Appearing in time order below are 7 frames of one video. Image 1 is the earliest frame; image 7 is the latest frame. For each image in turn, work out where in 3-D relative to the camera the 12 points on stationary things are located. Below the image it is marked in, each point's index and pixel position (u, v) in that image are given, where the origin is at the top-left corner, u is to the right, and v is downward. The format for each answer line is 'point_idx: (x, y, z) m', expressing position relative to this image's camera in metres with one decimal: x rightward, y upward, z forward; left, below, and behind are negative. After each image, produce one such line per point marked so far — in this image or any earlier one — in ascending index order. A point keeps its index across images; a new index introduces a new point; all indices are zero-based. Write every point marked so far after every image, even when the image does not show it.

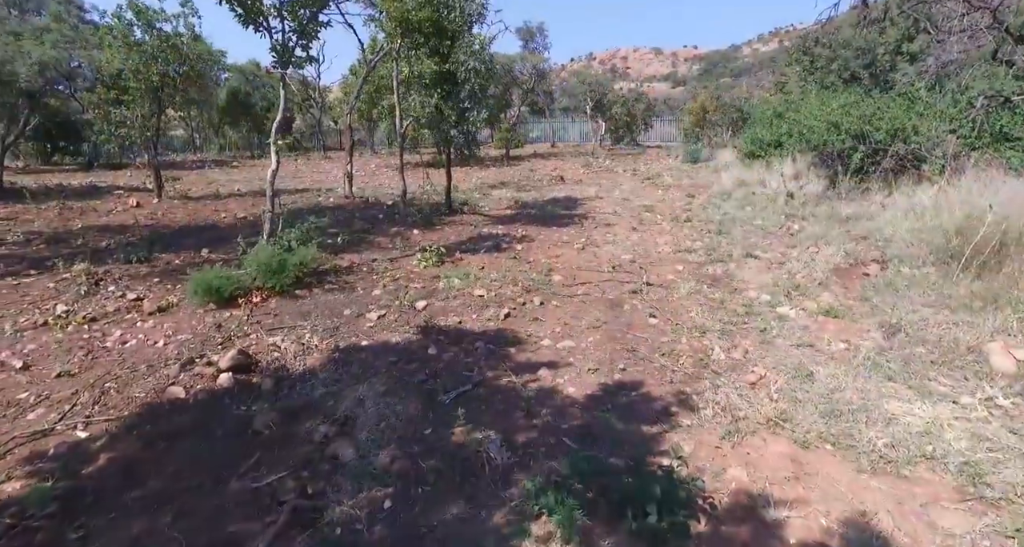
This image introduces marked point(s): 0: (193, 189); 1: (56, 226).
0: (-7.8, +2.1, +14.2) m
1: (-7.3, +0.8, +9.3) m
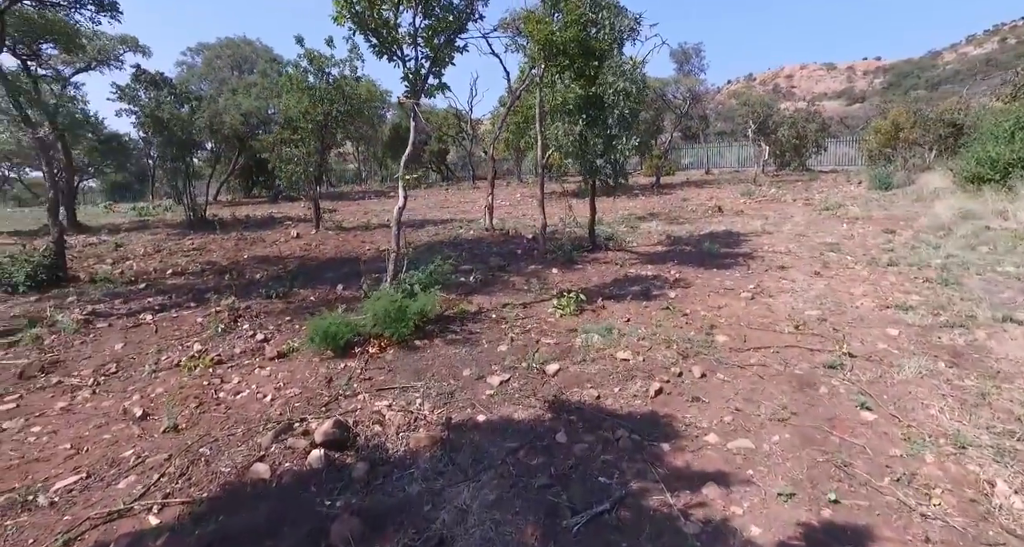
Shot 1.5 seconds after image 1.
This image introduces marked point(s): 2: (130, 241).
0: (-4.2, +1.4, +14.9) m
1: (-4.9, +0.3, +10.0) m
2: (-8.0, +0.7, +12.2) m
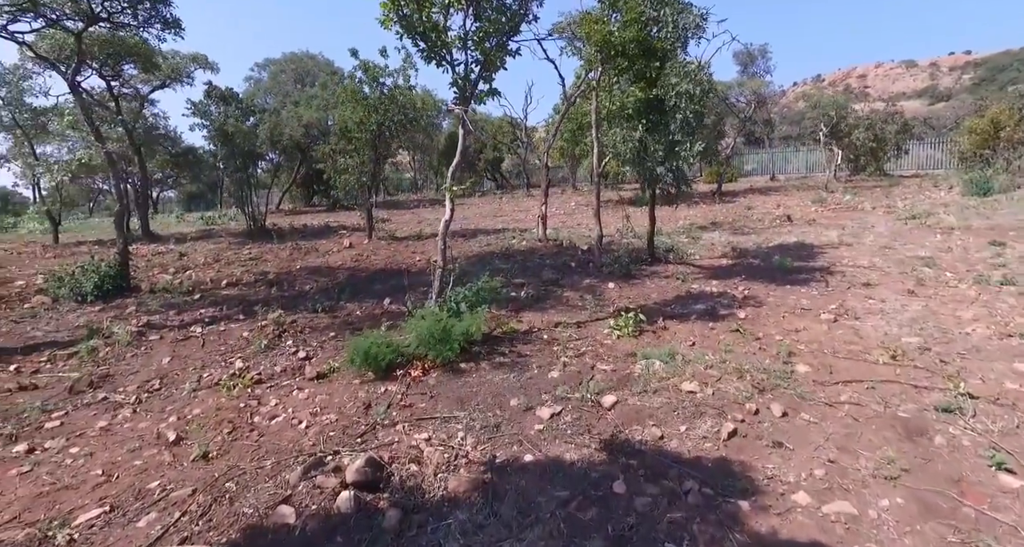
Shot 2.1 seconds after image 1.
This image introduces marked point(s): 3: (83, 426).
0: (-2.8, +1.1, +14.9) m
1: (-4.0, +0.1, +10.0) m
2: (-6.9, +0.5, +12.5) m
3: (-2.9, -1.0, +3.9) m
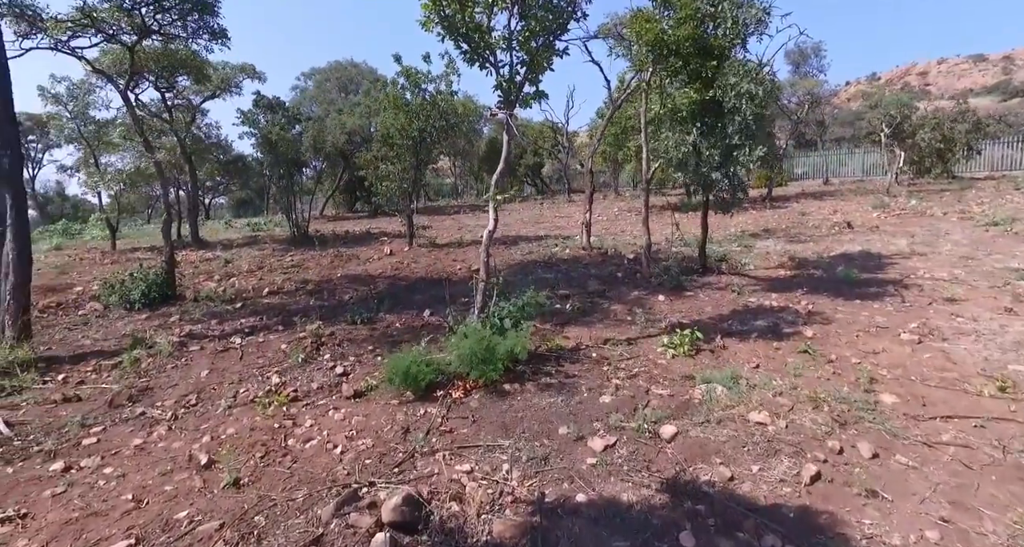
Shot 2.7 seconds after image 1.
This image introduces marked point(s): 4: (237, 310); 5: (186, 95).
0: (-1.8, +0.9, +14.8) m
1: (-3.3, 0.0, +10.0) m
2: (-6.0, +0.4, +12.7) m
3: (-2.6, -1.1, +3.8) m
4: (-3.5, -0.5, +7.4) m
5: (-8.3, +4.5, +14.7) m
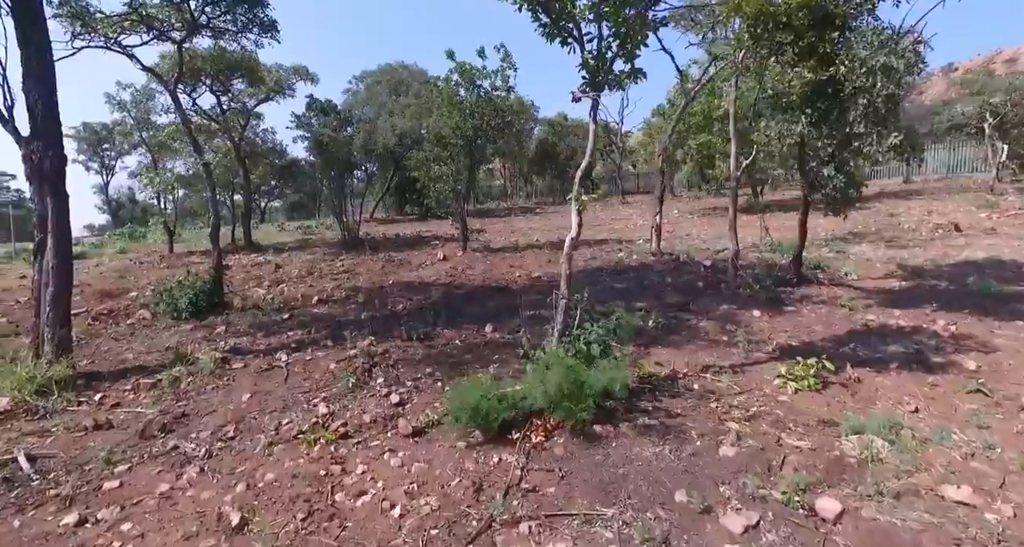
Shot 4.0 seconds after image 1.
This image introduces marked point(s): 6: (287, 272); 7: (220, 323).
0: (-0.4, +0.8, +14.1) m
1: (-2.3, -0.1, +9.5) m
2: (-4.8, +0.2, +12.4) m
3: (-2.1, -1.2, +3.3) m
4: (-2.7, -0.6, +6.9) m
5: (-6.9, +4.4, +14.6) m
6: (-4.3, 0.0, +10.9) m
7: (-3.5, -0.6, +6.9) m
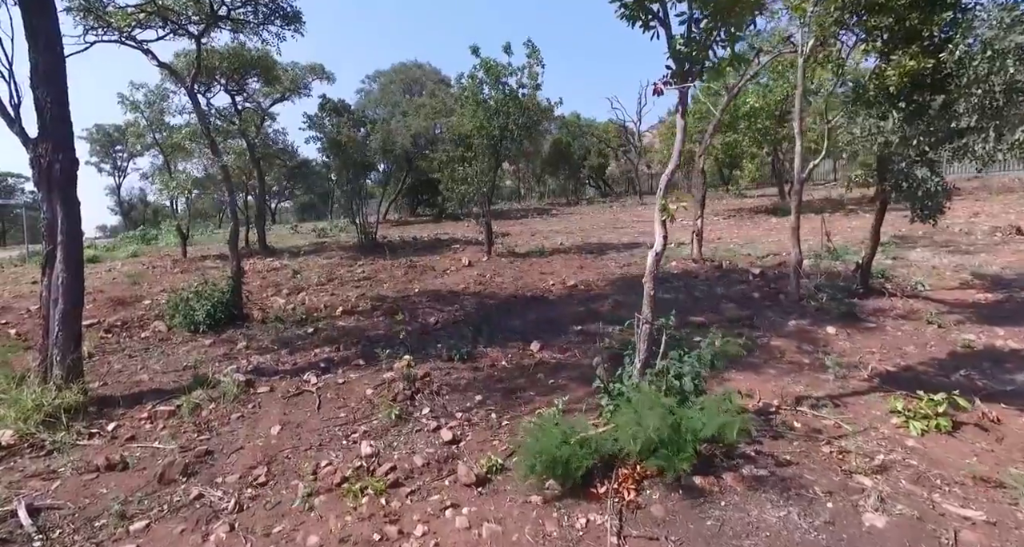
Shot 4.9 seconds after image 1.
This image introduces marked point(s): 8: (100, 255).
0: (+0.2, +0.7, +13.6) m
1: (-1.8, -0.2, +9.0) m
2: (-4.2, +0.1, +11.9) m
3: (-1.7, -1.3, +2.8) m
4: (-2.2, -0.7, +6.4) m
5: (-6.3, +4.3, +14.2) m
6: (-3.7, -0.1, +10.5) m
7: (-3.0, -0.7, +6.4) m
8: (-11.3, +0.5, +15.8) m
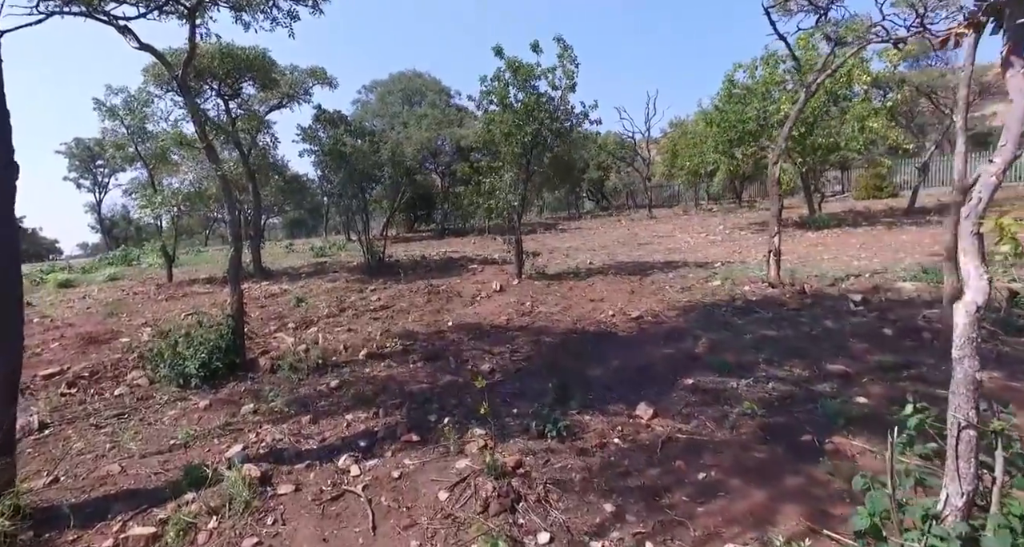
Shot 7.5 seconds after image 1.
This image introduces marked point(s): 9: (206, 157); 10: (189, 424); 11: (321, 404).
0: (+0.8, +0.2, +12.2) m
1: (-1.1, -0.6, +7.6) m
2: (-3.6, -0.4, +10.4) m
3: (-0.9, -1.6, +1.3) m
4: (-1.5, -1.0, +5.0) m
5: (-5.8, +3.8, +12.8) m
6: (-3.1, -0.5, +9.0) m
7: (-2.3, -1.1, +4.9) m
8: (-10.7, -0.1, +14.2) m
9: (-4.2, +1.6, +7.9) m
10: (-2.5, -1.2, +4.5) m
11: (-1.6, -1.1, +4.7) m
